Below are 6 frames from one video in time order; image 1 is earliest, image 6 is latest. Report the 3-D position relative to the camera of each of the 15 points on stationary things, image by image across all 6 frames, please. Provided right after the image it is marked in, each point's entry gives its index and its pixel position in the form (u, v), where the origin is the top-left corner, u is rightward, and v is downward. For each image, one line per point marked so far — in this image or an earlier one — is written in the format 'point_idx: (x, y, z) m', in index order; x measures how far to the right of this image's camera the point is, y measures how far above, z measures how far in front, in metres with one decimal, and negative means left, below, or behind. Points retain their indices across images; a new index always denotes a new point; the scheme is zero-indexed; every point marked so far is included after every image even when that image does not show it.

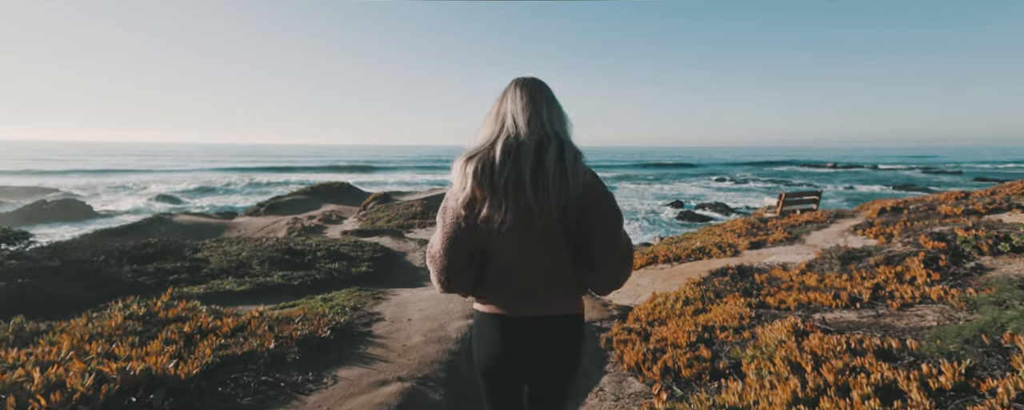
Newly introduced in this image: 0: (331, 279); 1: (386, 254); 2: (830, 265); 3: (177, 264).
0: (-4.1, -1.7, +10.5) m
1: (-3.9, -1.6, +14.6) m
2: (+5.7, -1.1, +8.4) m
3: (-7.1, -1.3, +9.9) m
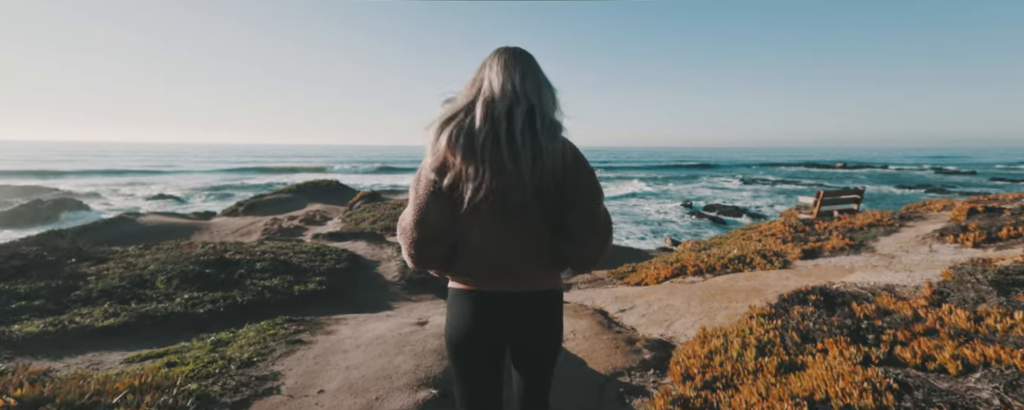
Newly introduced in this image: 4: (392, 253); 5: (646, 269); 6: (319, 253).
0: (-4.2, -1.6, +7.8) m
1: (-4.0, -1.5, +11.9) m
2: (+5.5, -1.1, +5.6) m
3: (-7.2, -1.2, +7.2) m
4: (-3.5, -1.4, +13.7) m
5: (+4.3, -2.1, +15.1) m
6: (-5.1, -1.3, +12.4) m
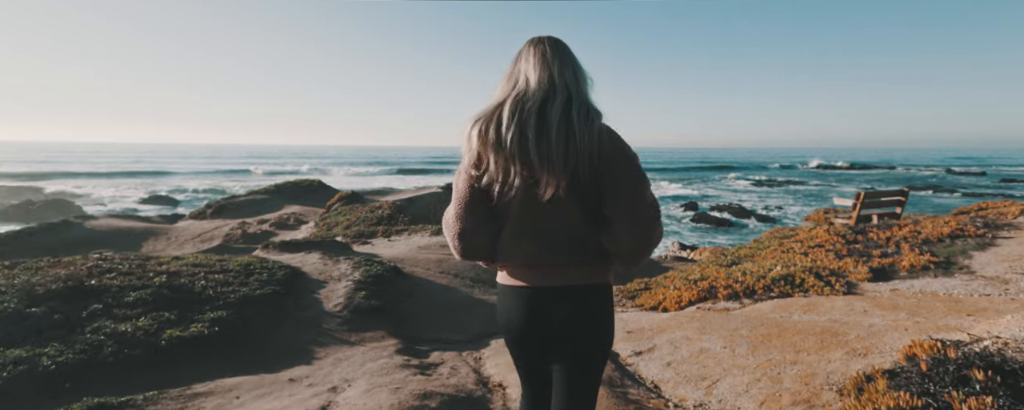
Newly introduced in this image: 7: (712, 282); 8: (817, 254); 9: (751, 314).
0: (-4.6, -1.7, +5.0) m
1: (-4.4, -1.6, +9.1) m
2: (+5.1, -1.1, +2.8) m
3: (-7.6, -1.3, +4.5) m
4: (-3.9, -1.5, +10.9) m
5: (+4.0, -2.2, +12.3) m
6: (-5.5, -1.4, +9.7) m
7: (+4.7, -1.8, +11.1) m
8: (+7.3, -1.2, +11.3) m
9: (+4.5, -2.1, +8.9) m
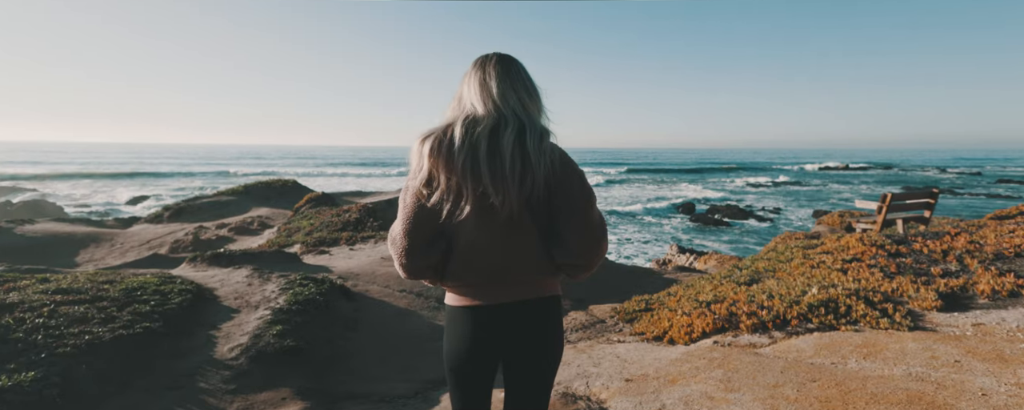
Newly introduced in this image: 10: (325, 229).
0: (-5.2, -1.8, +2.8) m
1: (-5.0, -1.8, +6.9) m
2: (+4.6, -1.2, +0.6) m
3: (-8.2, -1.4, +2.2) m
4: (-4.5, -1.6, +8.6) m
5: (+3.4, -2.3, +10.2) m
6: (-6.1, -1.5, +7.4) m
7: (+4.1, -1.9, +8.9) m
8: (+6.7, -1.3, +9.1) m
9: (+3.9, -2.2, +6.7) m
10: (-7.3, -0.9, +18.3) m
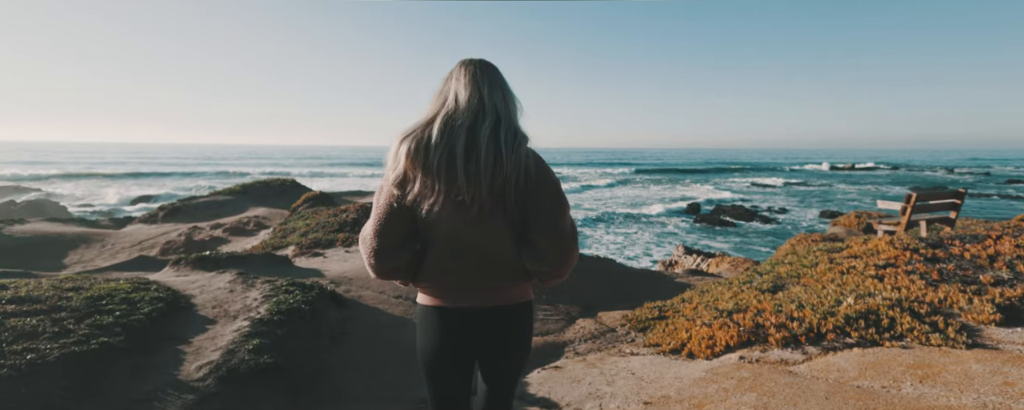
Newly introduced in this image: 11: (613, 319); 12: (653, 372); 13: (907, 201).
0: (-5.1, -1.8, +2.1) m
1: (-4.9, -1.7, +6.1) m
2: (+4.6, -1.2, -0.2) m
3: (-8.2, -1.4, +1.5) m
4: (-4.4, -1.6, +7.9) m
5: (+3.4, -2.3, +9.4) m
6: (-6.0, -1.5, +6.7) m
7: (+4.2, -1.9, +8.1) m
8: (+6.8, -1.3, +8.3) m
9: (+4.0, -2.2, +5.9) m
10: (-7.1, -0.9, +17.6) m
11: (+2.4, -2.7, +11.1) m
12: (+2.1, -2.5, +7.1) m
13: (+12.7, +0.1, +15.2) m
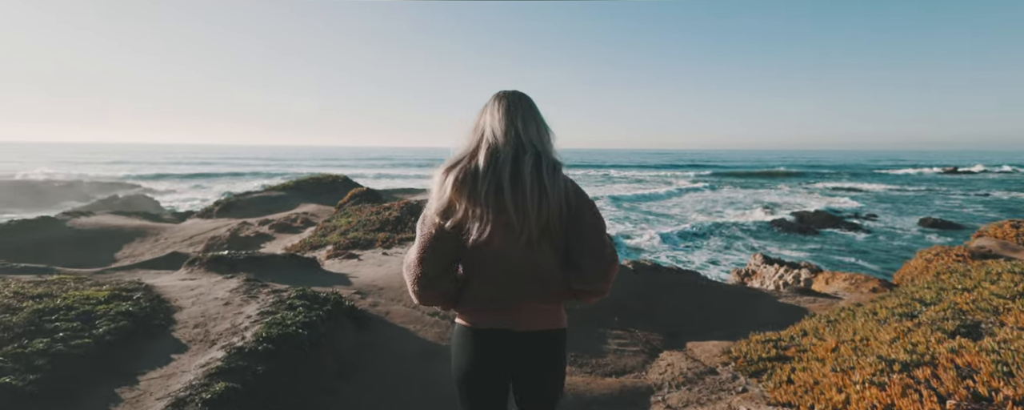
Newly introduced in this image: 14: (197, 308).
0: (-5.0, -1.6, +0.4) m
1: (-4.3, -1.6, +4.4) m
2: (+4.5, -1.2, -3.0) m
3: (-8.0, -1.2, +0.2) m
4: (-3.5, -1.5, +6.1) m
5: (+4.4, -2.3, +6.6) m
6: (-5.3, -1.3, +5.1) m
7: (+5.0, -1.9, +5.3) m
8: (+7.7, -1.3, +5.2) m
9: (+4.6, -2.2, +3.1) m
10: (-5.0, -0.8, +16.0) m
11: (+3.6, -2.7, +8.5) m
12: (+2.8, -2.5, +4.5) m
13: (+14.3, -0.1, +11.2) m
14: (-4.5, -1.5, +6.7) m
